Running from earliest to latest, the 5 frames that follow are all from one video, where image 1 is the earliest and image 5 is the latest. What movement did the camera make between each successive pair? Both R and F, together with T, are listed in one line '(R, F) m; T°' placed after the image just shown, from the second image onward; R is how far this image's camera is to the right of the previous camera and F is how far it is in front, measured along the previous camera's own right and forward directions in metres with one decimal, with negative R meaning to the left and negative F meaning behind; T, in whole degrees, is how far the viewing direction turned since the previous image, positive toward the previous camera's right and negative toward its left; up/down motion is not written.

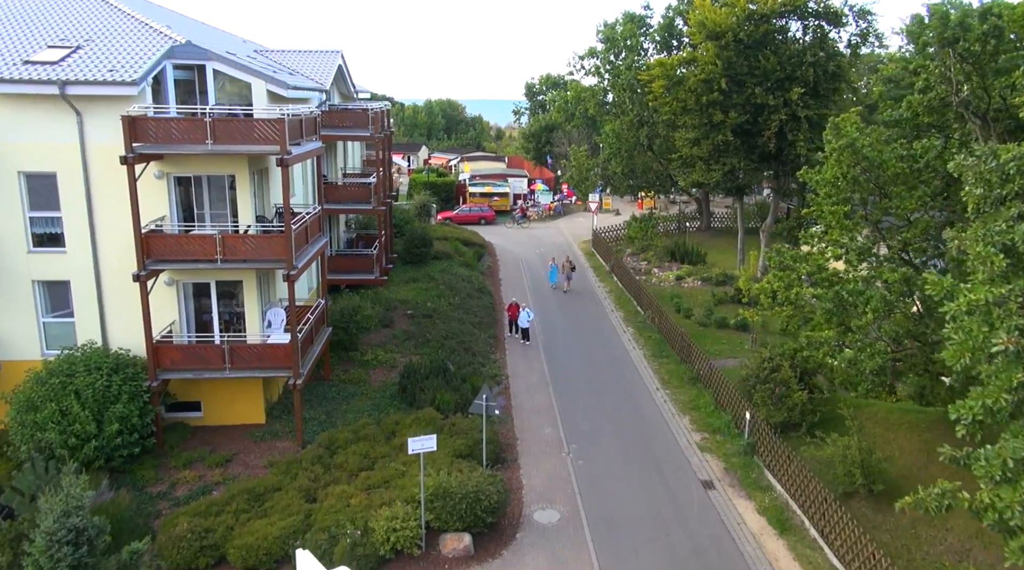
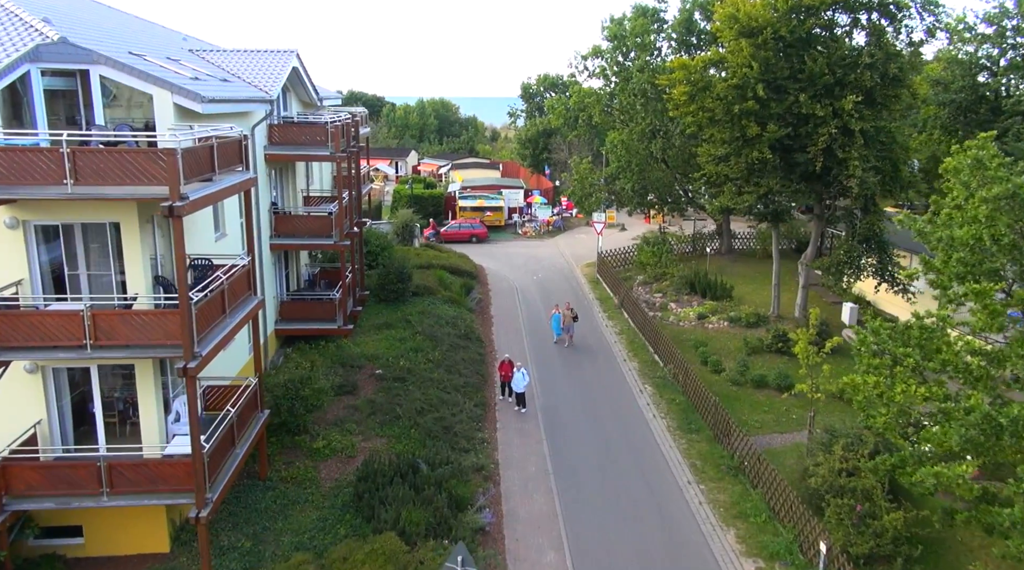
(+0.1, +4.9) m; 0°
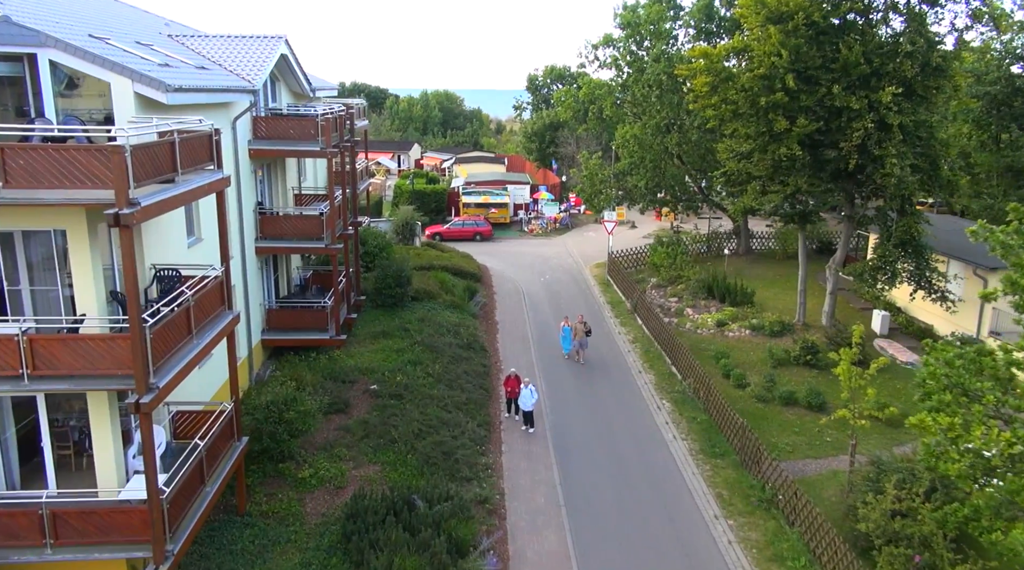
(-0.1, +1.8) m; 0°
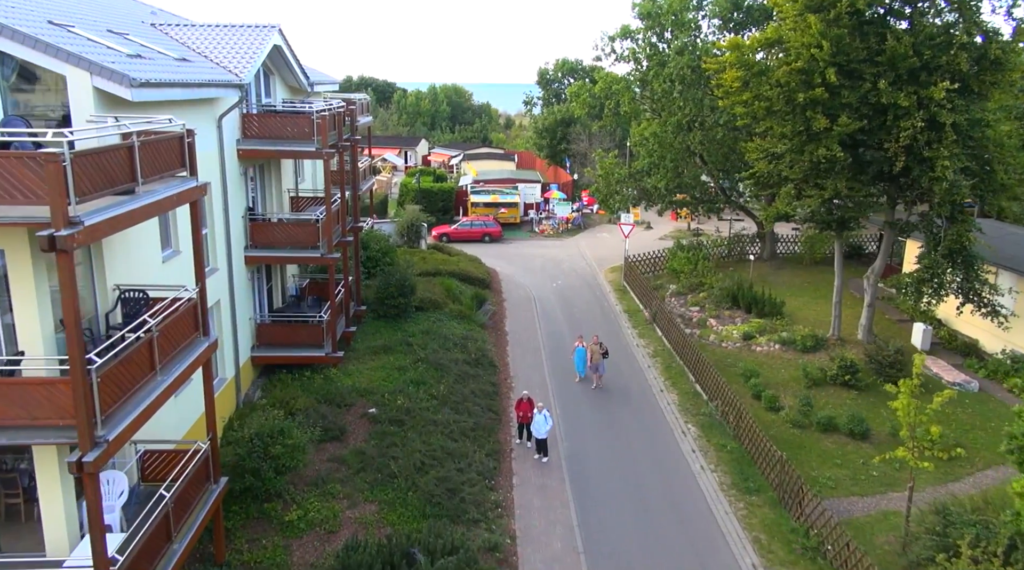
(-0.1, +1.8) m; -1°
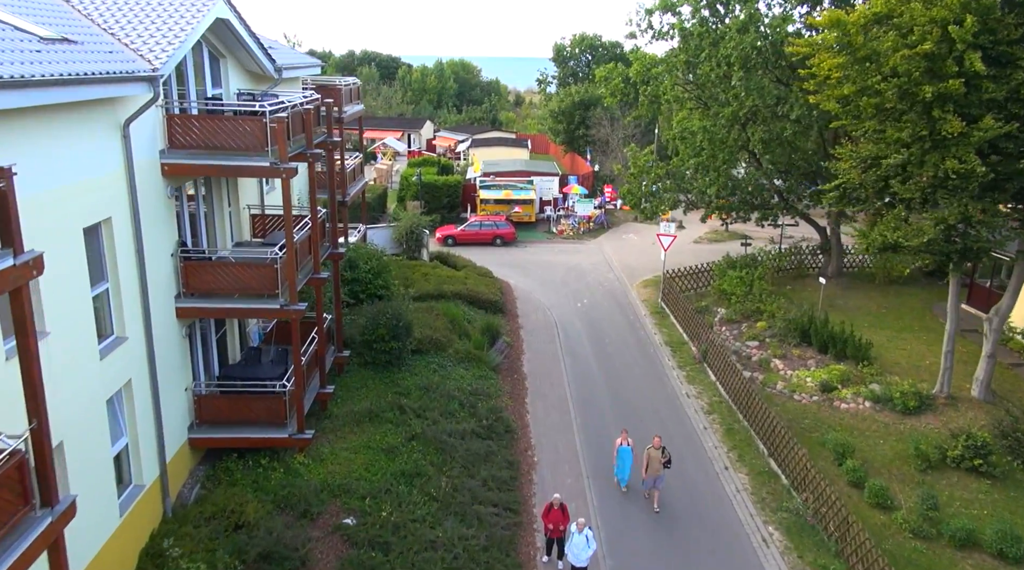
(-0.3, +5.0) m; 0°
